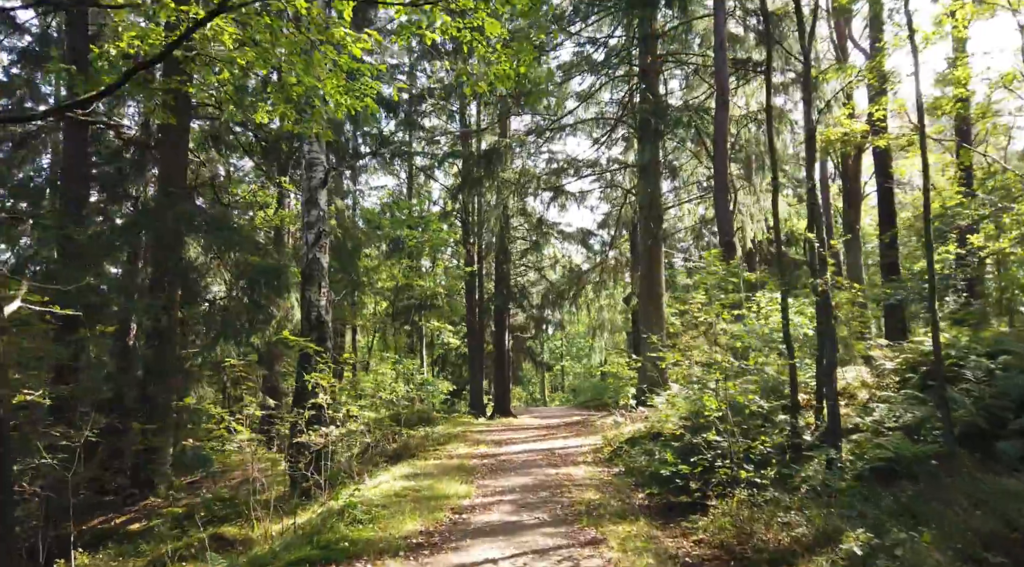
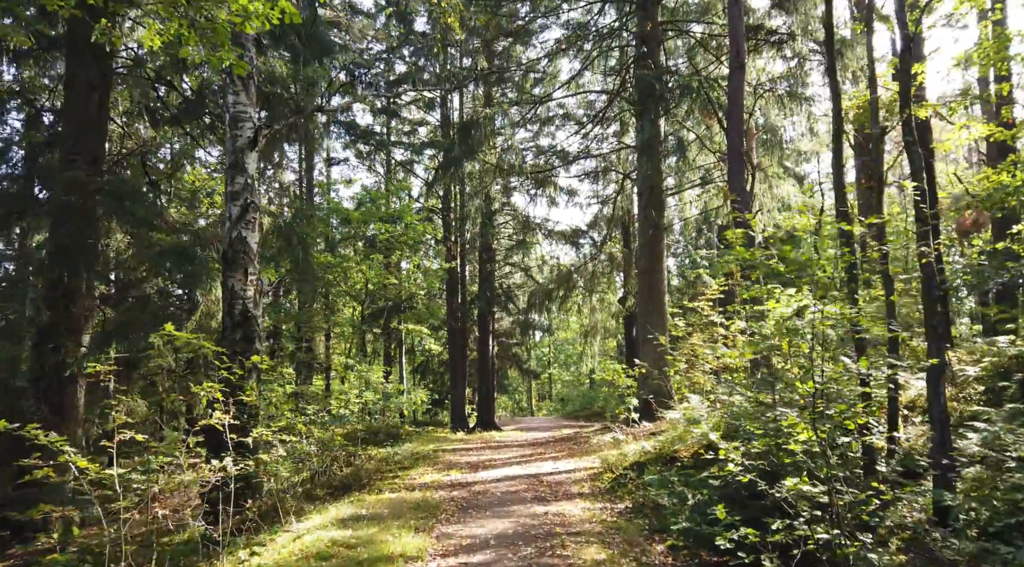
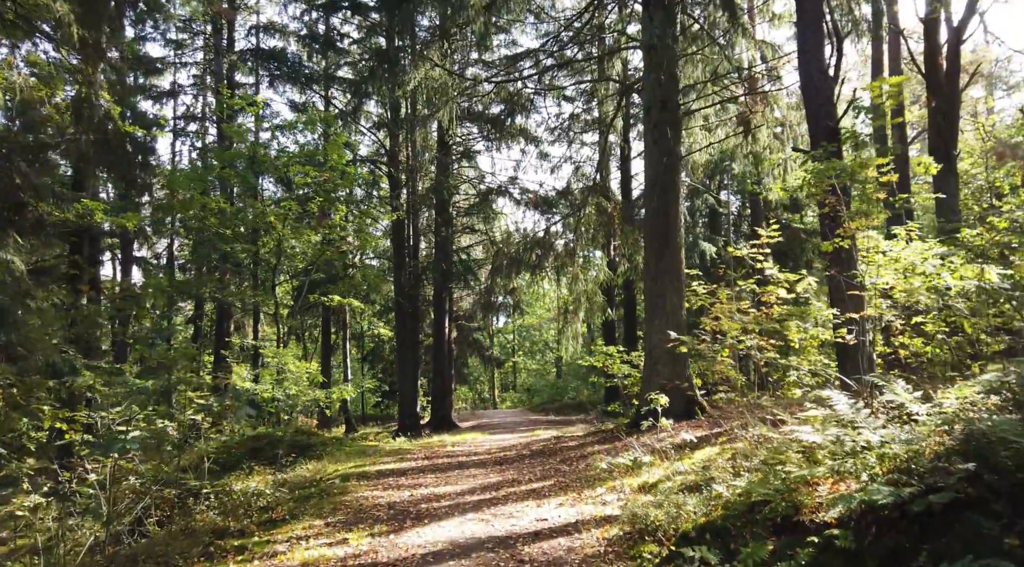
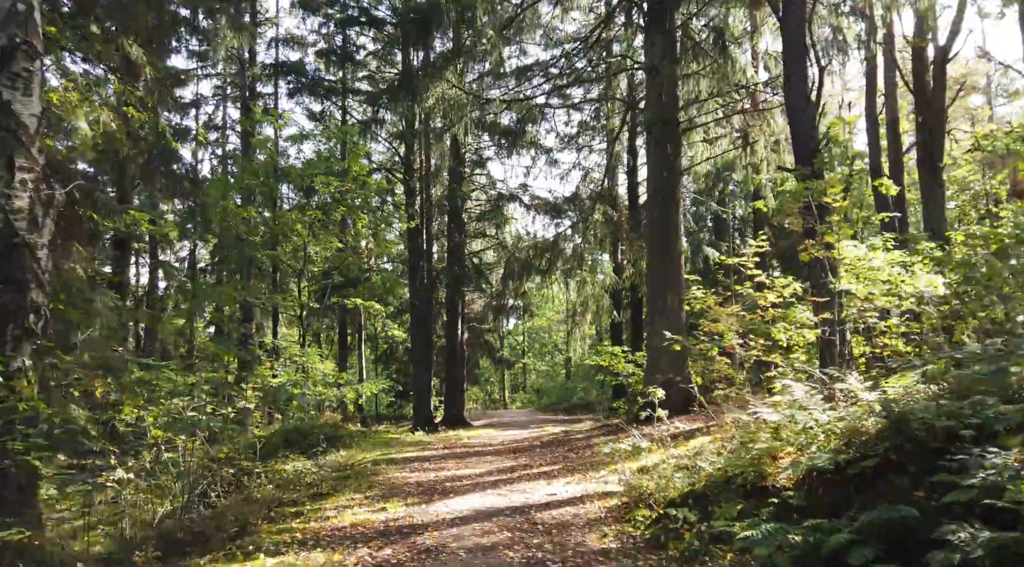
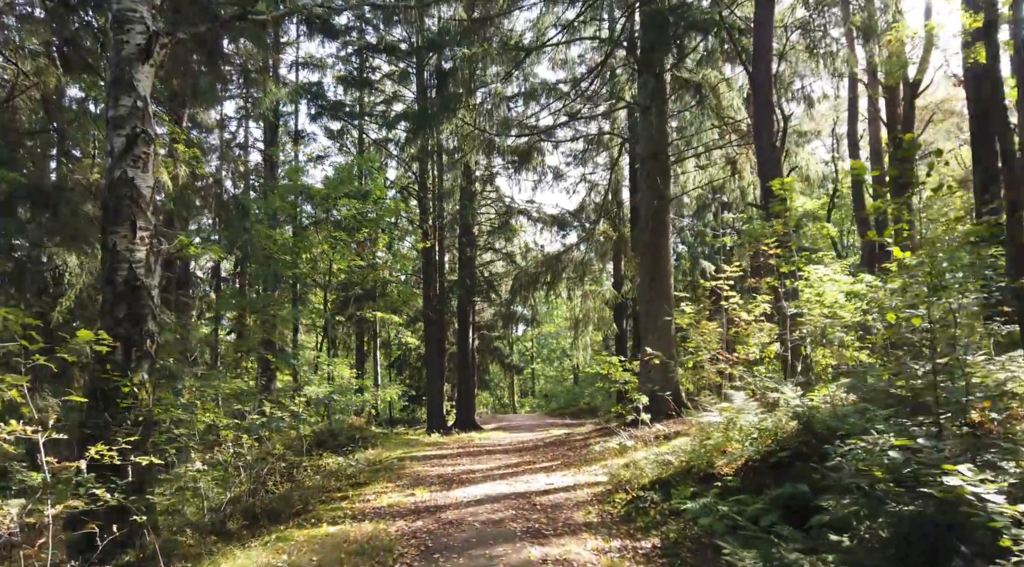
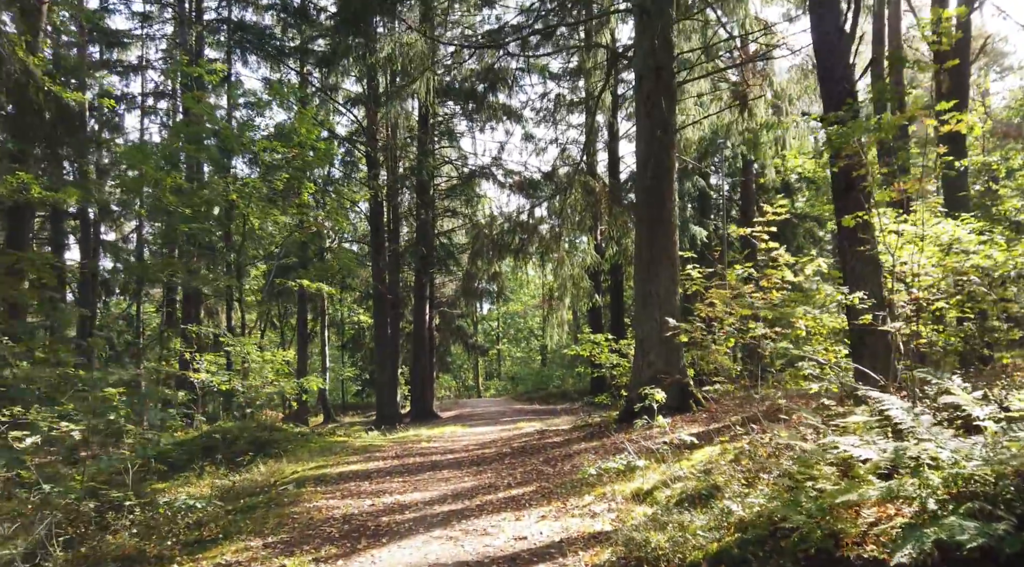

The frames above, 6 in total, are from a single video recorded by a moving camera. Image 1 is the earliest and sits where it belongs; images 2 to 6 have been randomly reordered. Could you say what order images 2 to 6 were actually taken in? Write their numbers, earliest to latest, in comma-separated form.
2, 5, 4, 3, 6
